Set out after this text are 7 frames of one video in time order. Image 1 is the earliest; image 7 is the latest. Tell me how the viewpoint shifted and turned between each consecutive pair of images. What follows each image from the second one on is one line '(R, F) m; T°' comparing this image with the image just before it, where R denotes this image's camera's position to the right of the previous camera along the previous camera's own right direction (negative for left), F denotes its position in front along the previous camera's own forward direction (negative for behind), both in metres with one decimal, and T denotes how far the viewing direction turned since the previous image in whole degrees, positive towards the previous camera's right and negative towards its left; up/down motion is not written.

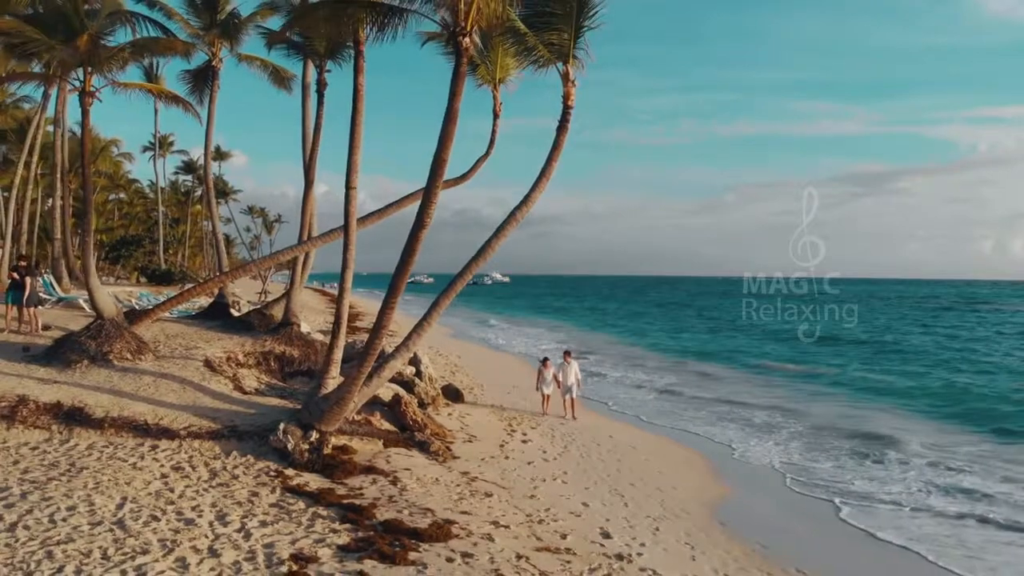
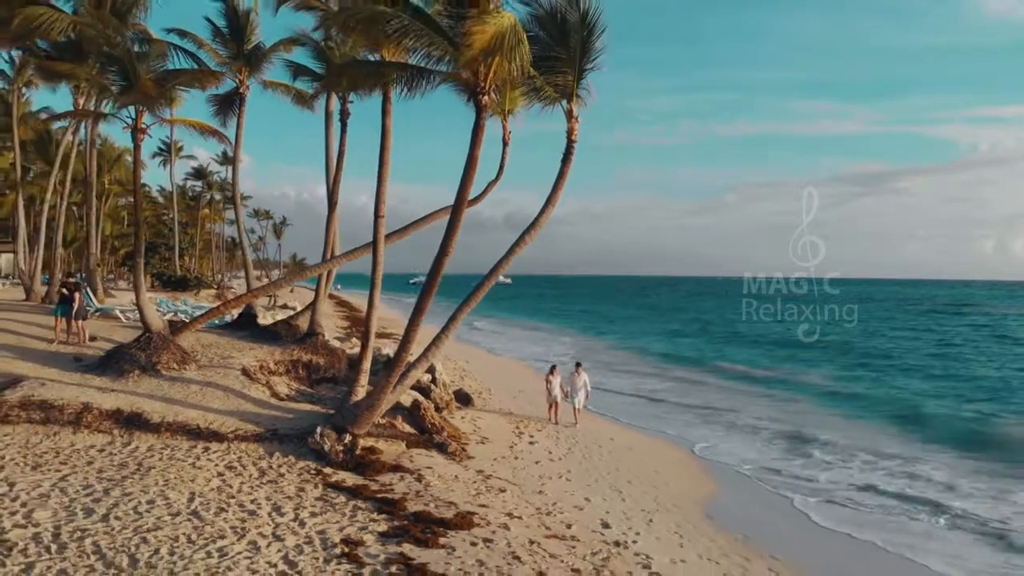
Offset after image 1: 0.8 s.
(-0.1, -0.9) m; 0°
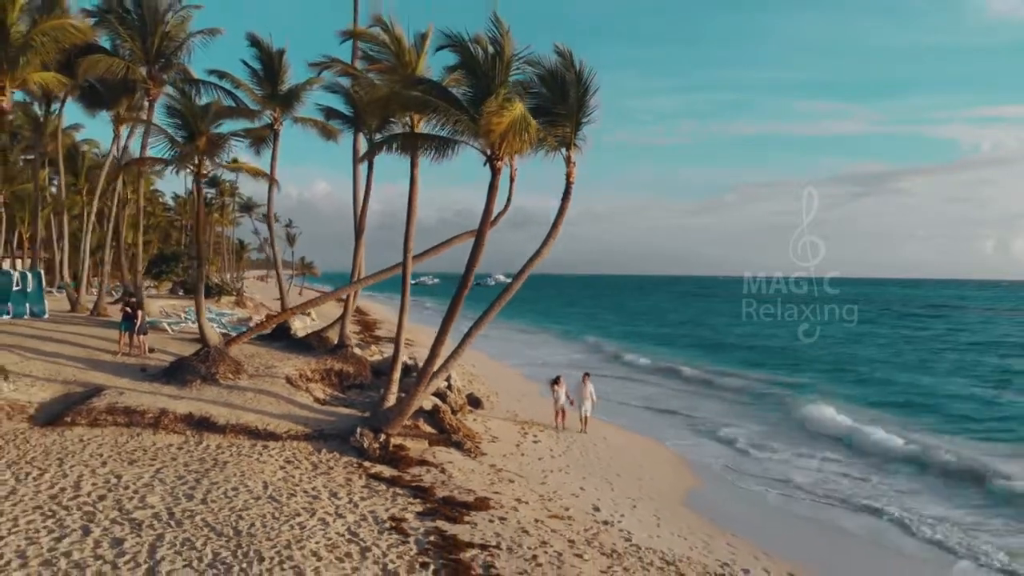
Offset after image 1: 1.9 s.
(-0.1, -1.5) m; 0°
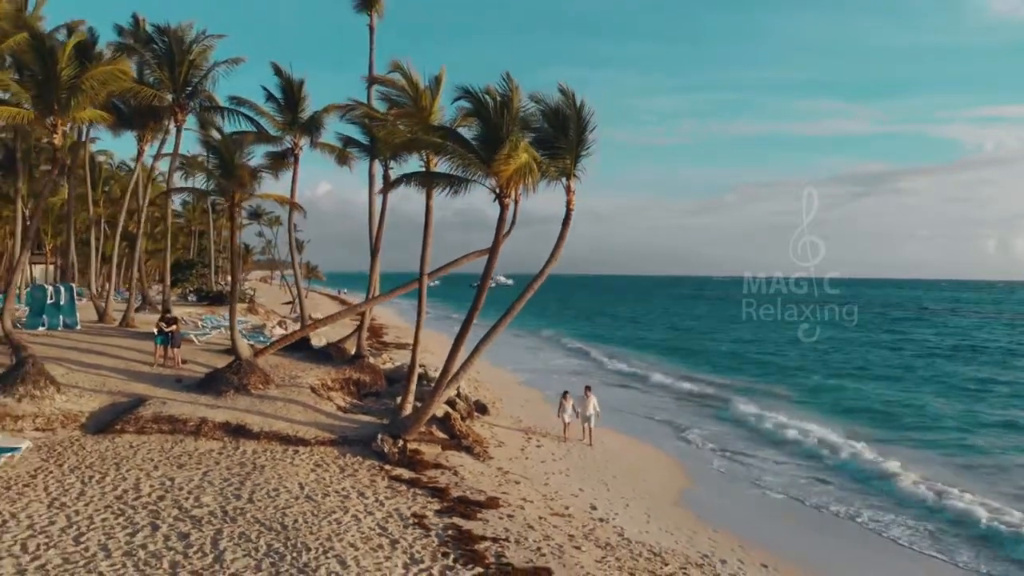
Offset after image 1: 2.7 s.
(-0.1, -1.0) m; 0°
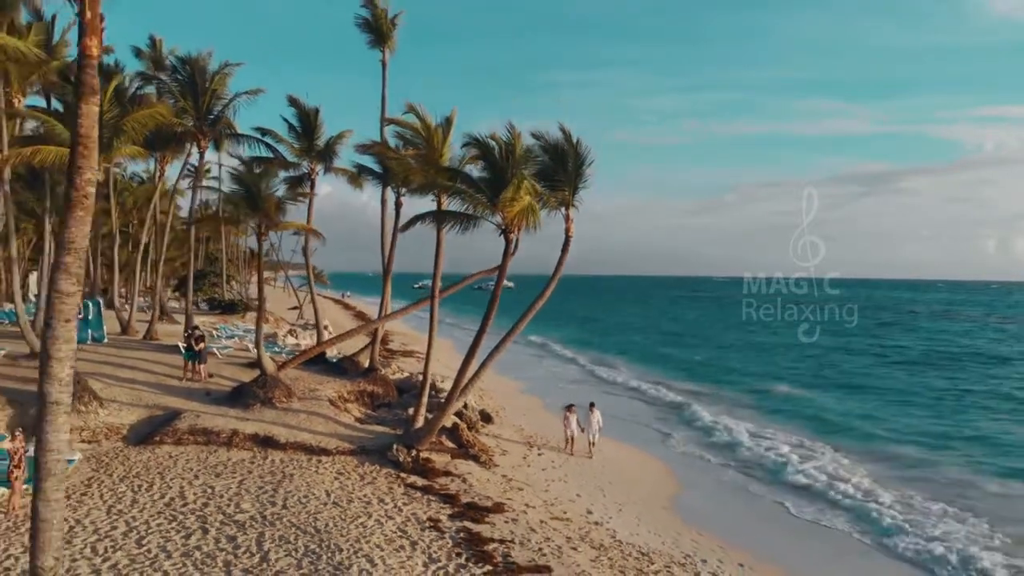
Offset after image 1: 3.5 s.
(-0.1, -1.0) m; 0°
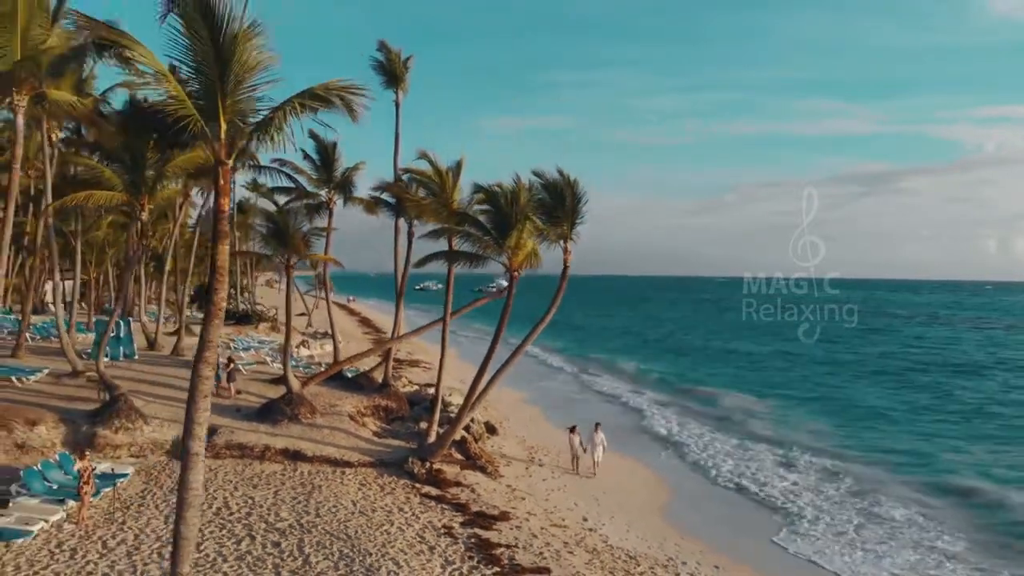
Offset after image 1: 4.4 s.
(-0.1, -1.3) m; 0°
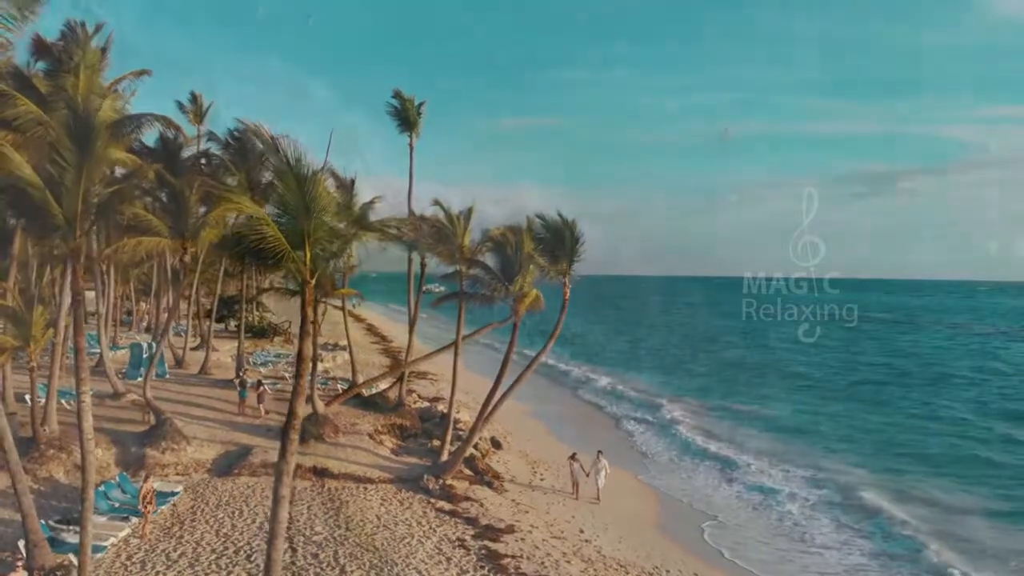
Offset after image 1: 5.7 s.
(-0.1, -1.5) m; 0°
